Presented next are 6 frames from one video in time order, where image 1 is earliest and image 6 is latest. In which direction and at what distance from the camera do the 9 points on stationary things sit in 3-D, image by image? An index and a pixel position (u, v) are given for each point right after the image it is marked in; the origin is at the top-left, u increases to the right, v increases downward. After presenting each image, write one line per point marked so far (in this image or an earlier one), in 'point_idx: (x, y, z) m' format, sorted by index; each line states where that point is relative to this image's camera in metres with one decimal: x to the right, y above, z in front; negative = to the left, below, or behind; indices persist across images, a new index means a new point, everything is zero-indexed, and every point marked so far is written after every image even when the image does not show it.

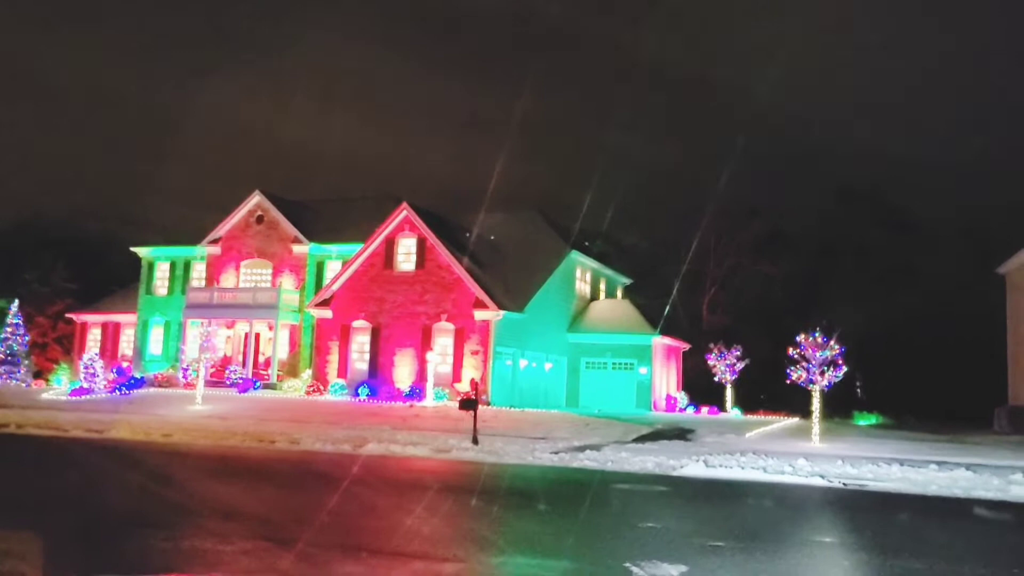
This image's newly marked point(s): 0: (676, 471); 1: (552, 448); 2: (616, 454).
0: (+2.9, -3.2, +16.4) m
1: (+0.8, -3.4, +19.6) m
2: (+2.1, -3.4, +18.6) m
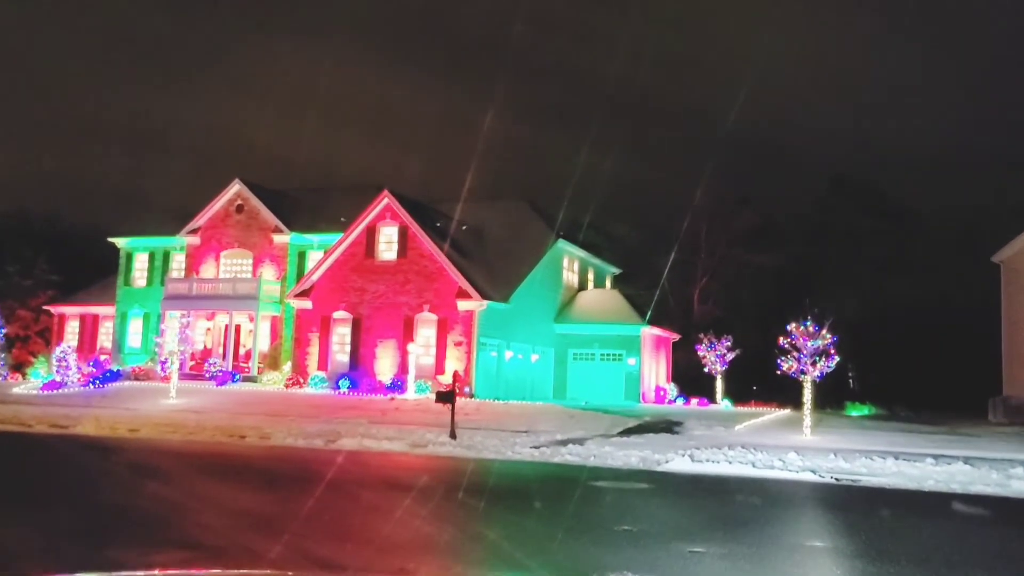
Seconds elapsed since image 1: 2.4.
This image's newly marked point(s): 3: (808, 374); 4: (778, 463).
0: (+2.5, -3.0, +15.6) m
1: (+0.4, -3.2, +18.9) m
2: (+1.7, -3.1, +17.9) m
3: (+6.3, -1.8, +19.7) m
4: (+4.5, -3.0, +15.6) m
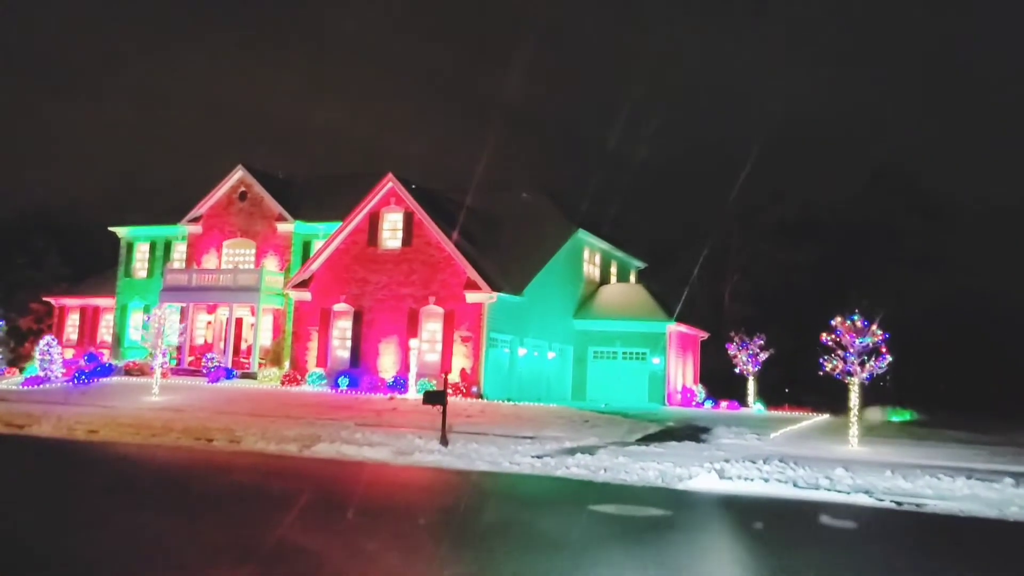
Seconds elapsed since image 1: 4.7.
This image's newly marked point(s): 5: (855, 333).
0: (+2.4, -2.8, +13.1) m
1: (+0.4, -2.9, +16.5) m
2: (+1.7, -2.9, +15.4) m
3: (+6.4, -1.6, +17.1) m
4: (+4.4, -2.7, +13.1) m
5: (+6.6, -0.9, +17.8) m
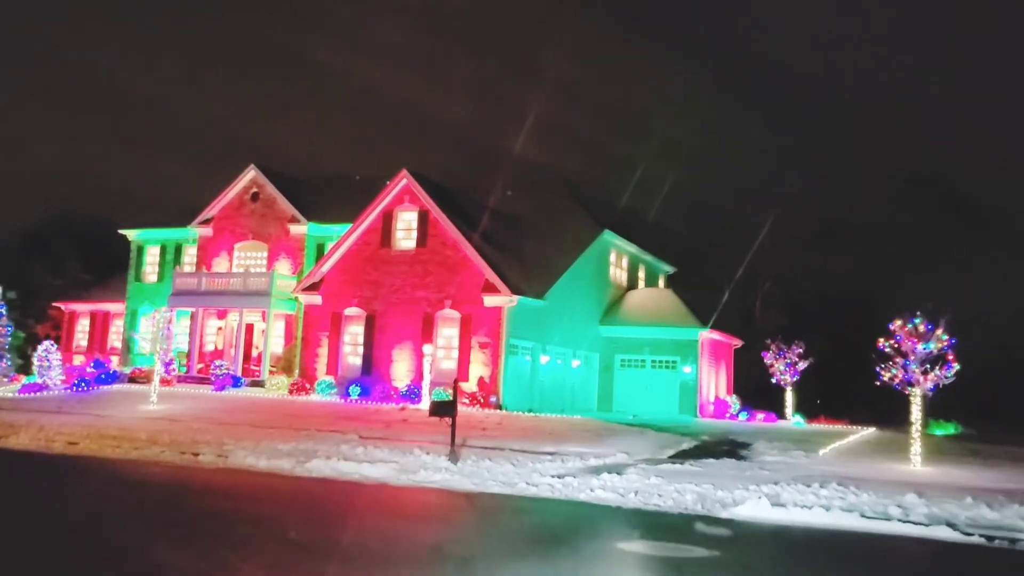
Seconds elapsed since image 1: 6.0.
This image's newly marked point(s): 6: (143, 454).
0: (+2.6, -2.7, +11.3) m
1: (+0.7, -2.9, +14.6) m
2: (+1.9, -2.8, +13.6) m
3: (+6.7, -1.6, +15.2) m
4: (+4.6, -2.7, +11.2) m
5: (+7.0, -0.9, +15.9) m
6: (-6.5, -2.9, +16.3) m
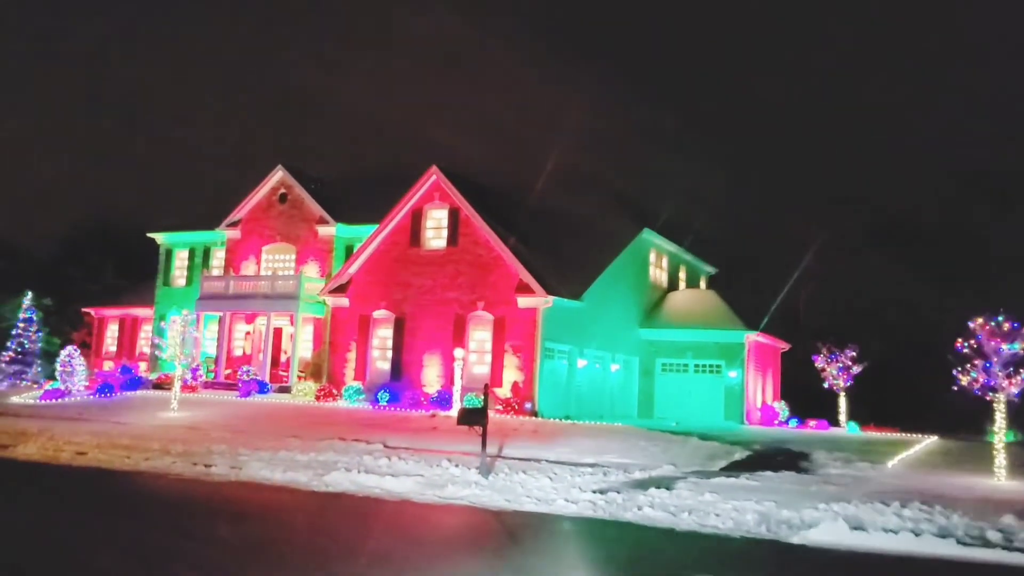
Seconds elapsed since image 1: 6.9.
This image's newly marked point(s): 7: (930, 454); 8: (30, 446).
0: (+3.0, -2.6, +9.9) m
1: (+1.3, -2.8, +13.3) m
2: (+2.4, -2.8, +12.2) m
3: (+7.2, -1.5, +13.6) m
4: (+5.0, -2.6, +9.7) m
5: (+7.5, -0.8, +14.3) m
6: (-5.9, -2.9, +15.2) m
7: (+8.7, -3.5, +19.3) m
8: (-8.9, -2.9, +17.0) m
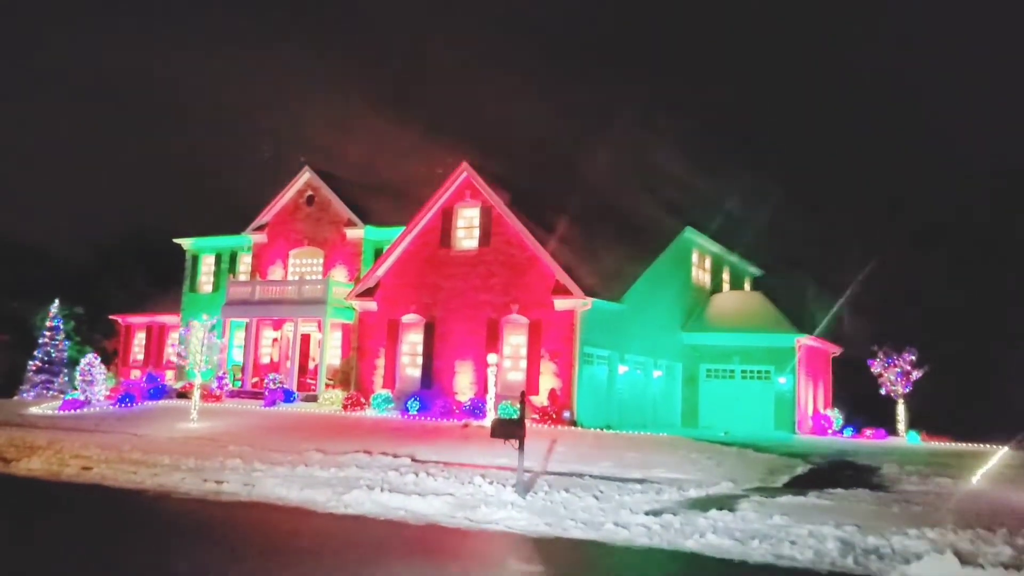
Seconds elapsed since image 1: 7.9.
0: (+3.4, -2.5, +8.3) m
1: (+1.8, -2.8, +11.8) m
2: (+2.9, -2.7, +10.7) m
3: (+7.7, -1.4, +11.9) m
4: (+5.4, -2.5, +8.1) m
5: (+8.1, -0.7, +12.6) m
6: (-5.3, -2.9, +14.0) m
7: (+9.5, -3.4, +17.6) m
8: (-8.2, -3.0, +15.9) m
